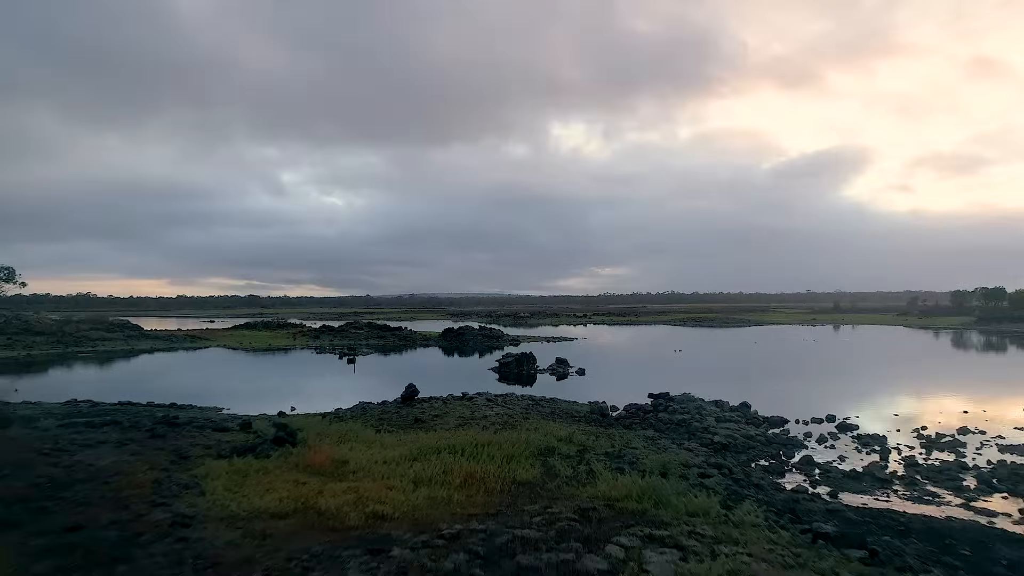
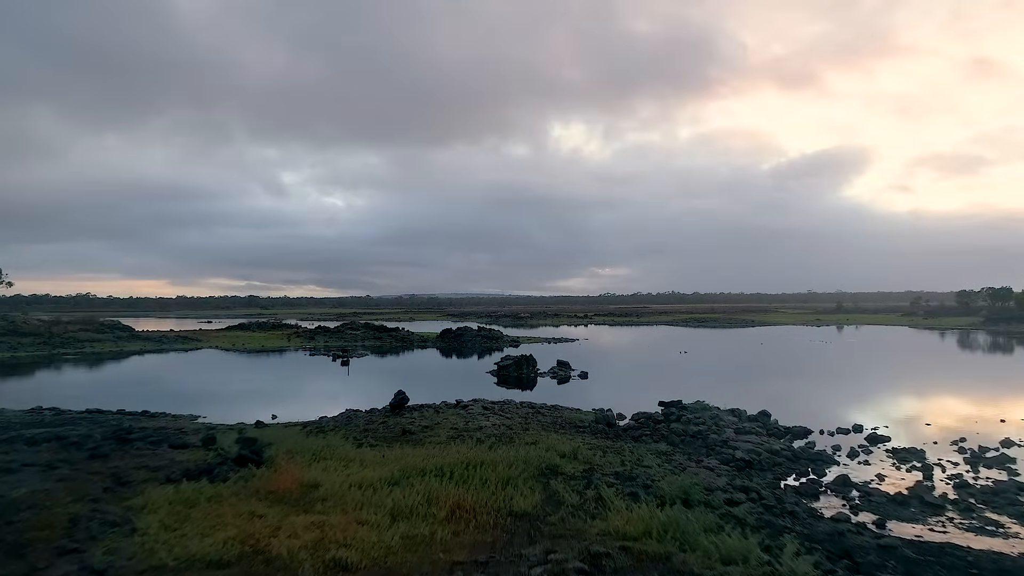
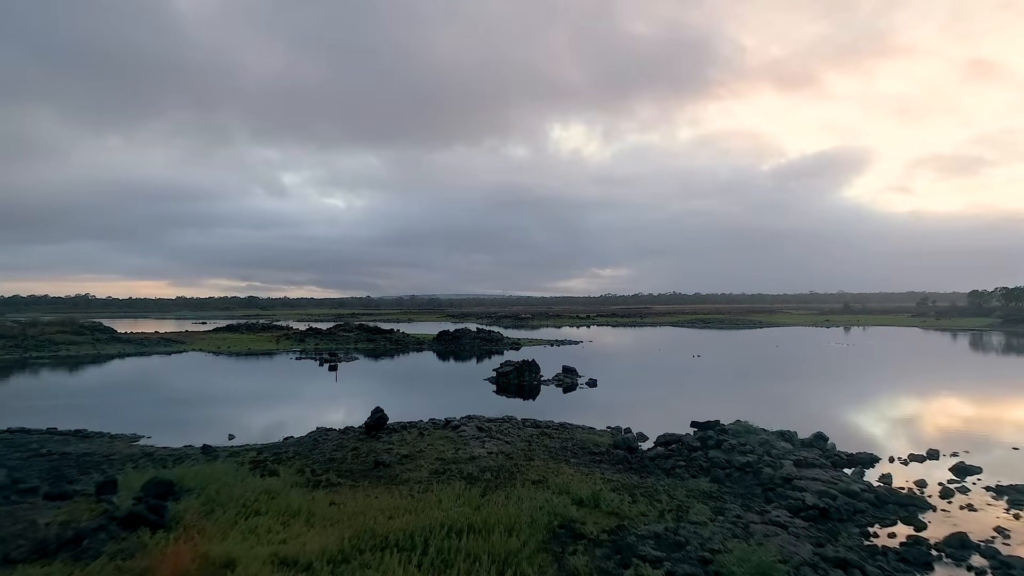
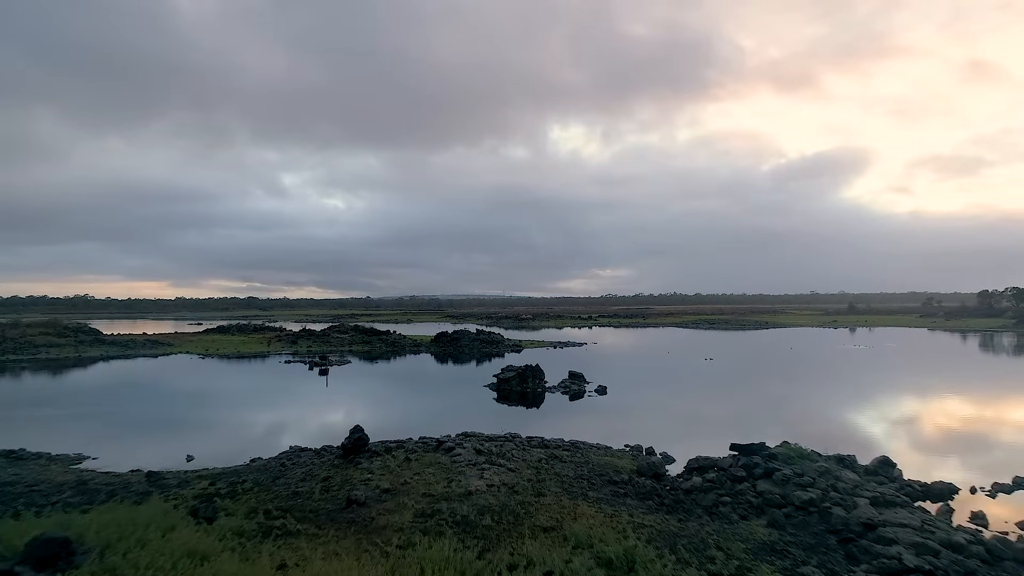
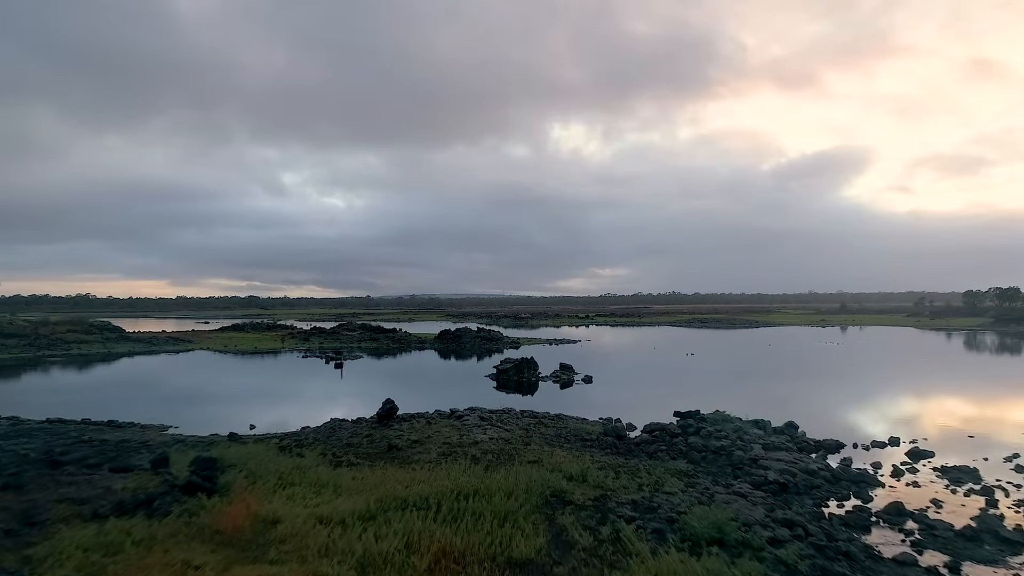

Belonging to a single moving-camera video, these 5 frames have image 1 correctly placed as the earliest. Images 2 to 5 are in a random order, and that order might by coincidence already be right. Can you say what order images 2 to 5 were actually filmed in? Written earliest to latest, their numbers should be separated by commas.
2, 5, 3, 4
